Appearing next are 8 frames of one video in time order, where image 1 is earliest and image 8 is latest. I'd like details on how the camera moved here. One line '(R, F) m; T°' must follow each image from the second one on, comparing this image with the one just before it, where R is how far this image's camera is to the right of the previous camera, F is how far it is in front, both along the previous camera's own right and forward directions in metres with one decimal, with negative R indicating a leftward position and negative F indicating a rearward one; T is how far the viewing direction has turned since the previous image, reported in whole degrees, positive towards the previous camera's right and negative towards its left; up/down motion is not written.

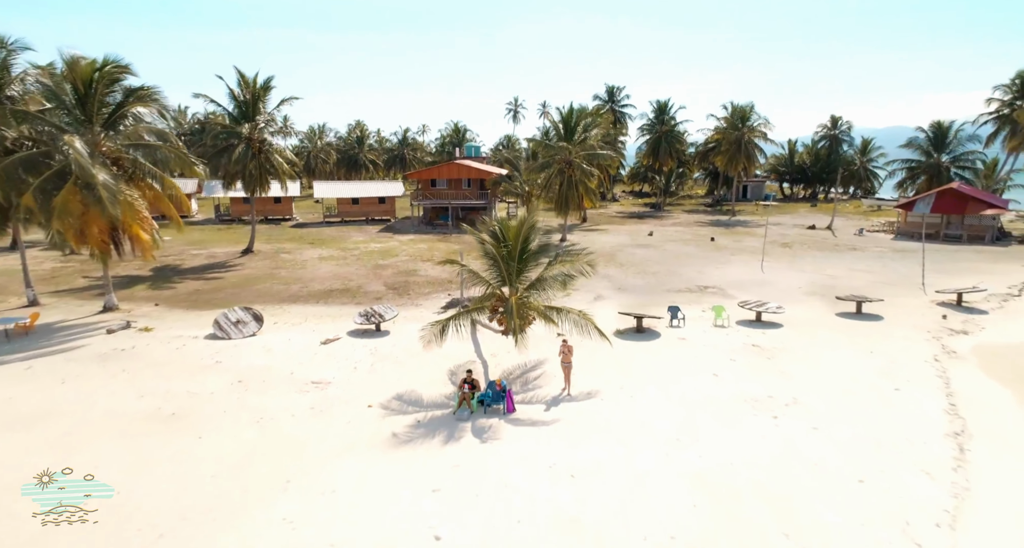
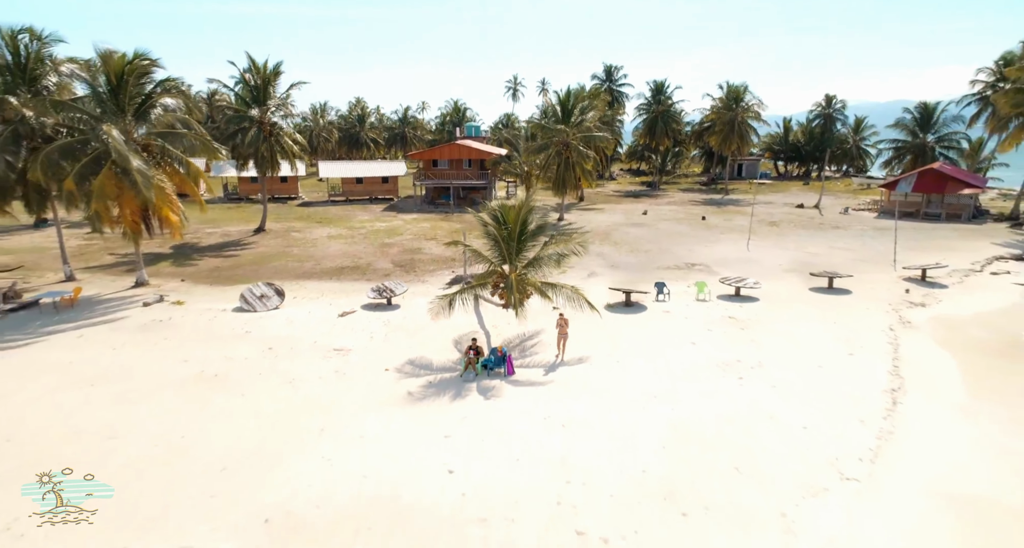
(0.0, -1.6) m; 0°
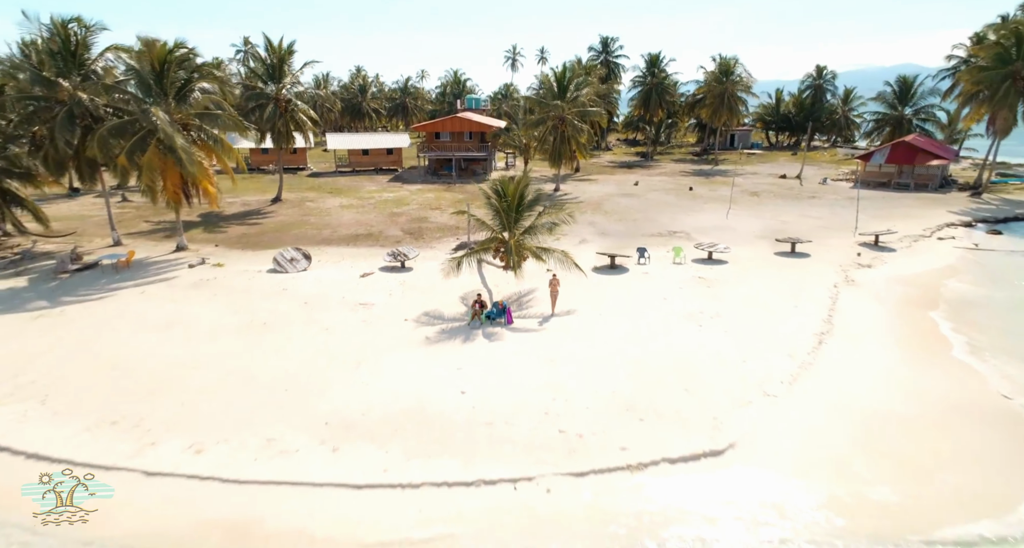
(0.0, -2.6) m; 0°
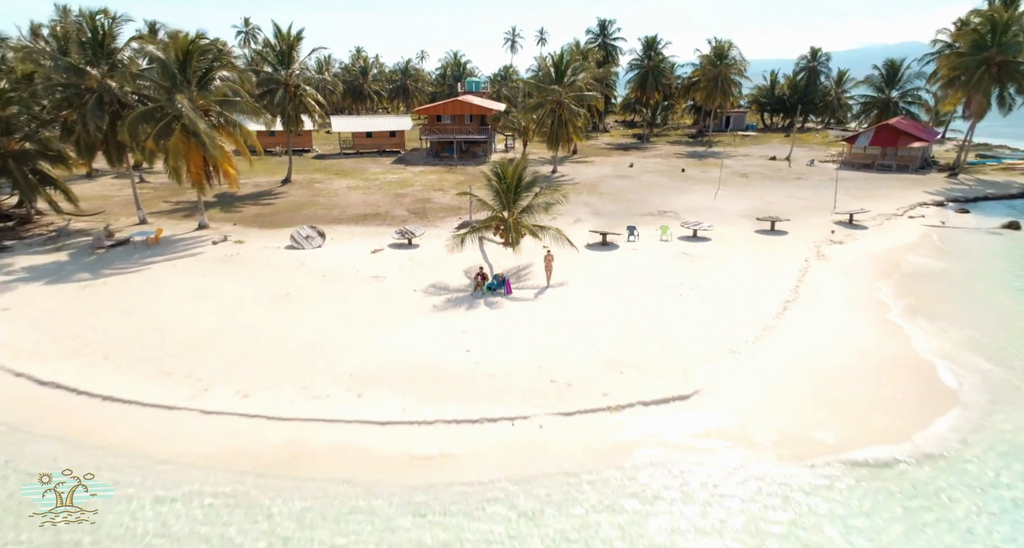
(0.0, -1.7) m; 0°
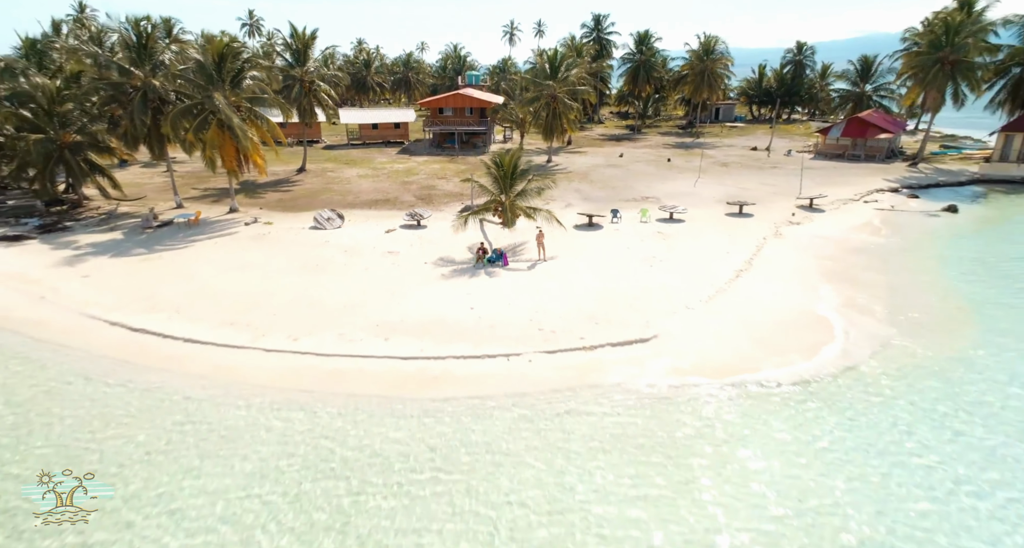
(+0.1, -3.1) m; 0°
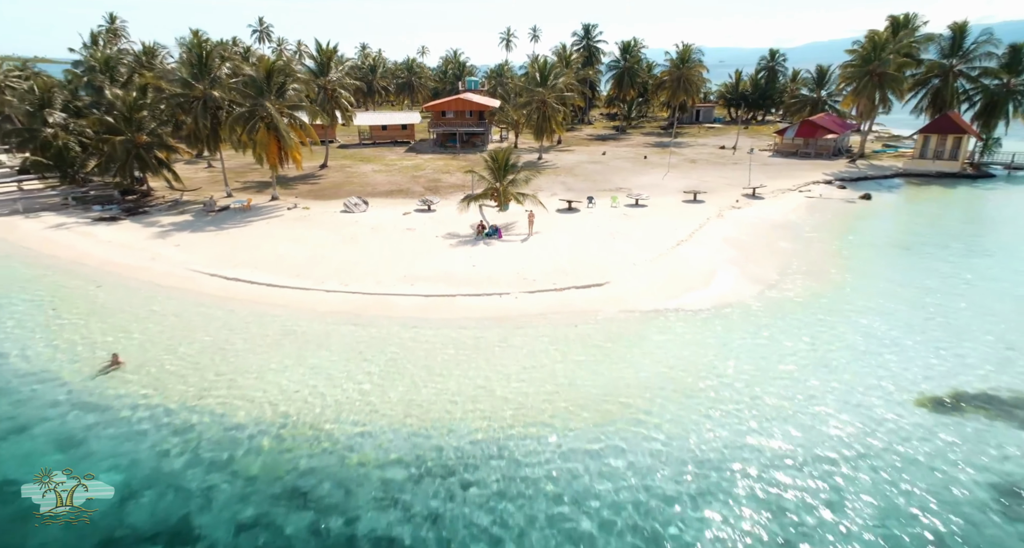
(+0.3, -5.6) m; 0°
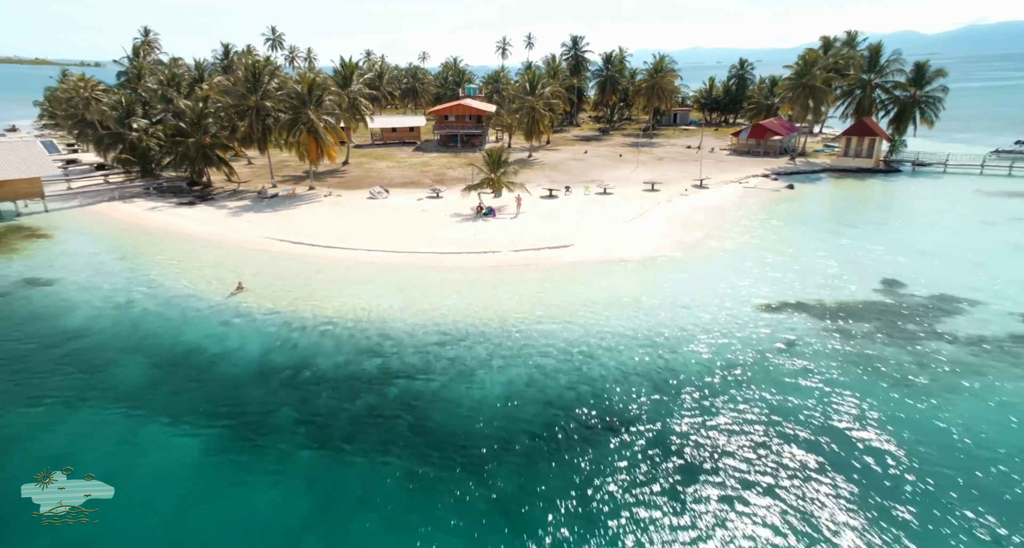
(+0.4, -7.5) m; 0°
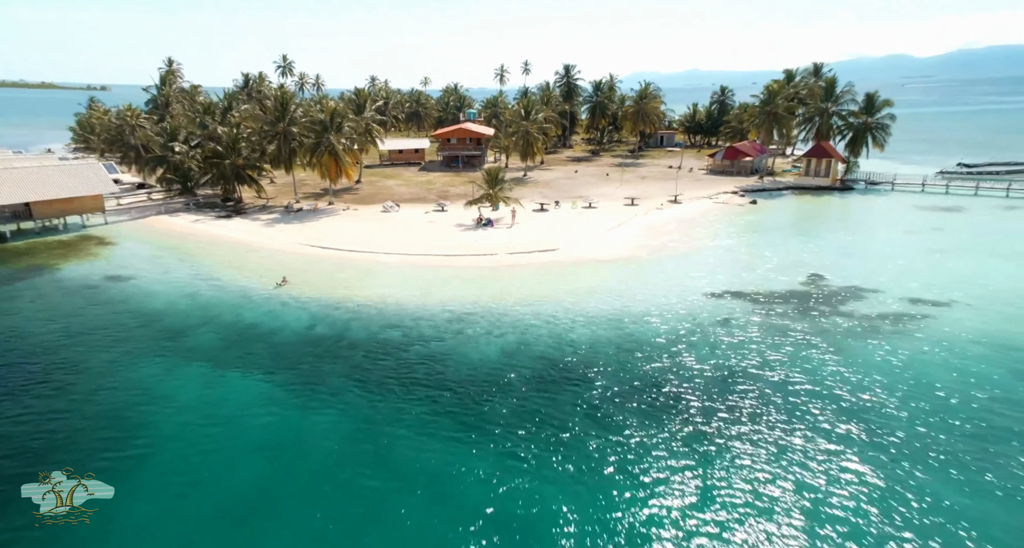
(+0.2, -4.9) m; 0°
